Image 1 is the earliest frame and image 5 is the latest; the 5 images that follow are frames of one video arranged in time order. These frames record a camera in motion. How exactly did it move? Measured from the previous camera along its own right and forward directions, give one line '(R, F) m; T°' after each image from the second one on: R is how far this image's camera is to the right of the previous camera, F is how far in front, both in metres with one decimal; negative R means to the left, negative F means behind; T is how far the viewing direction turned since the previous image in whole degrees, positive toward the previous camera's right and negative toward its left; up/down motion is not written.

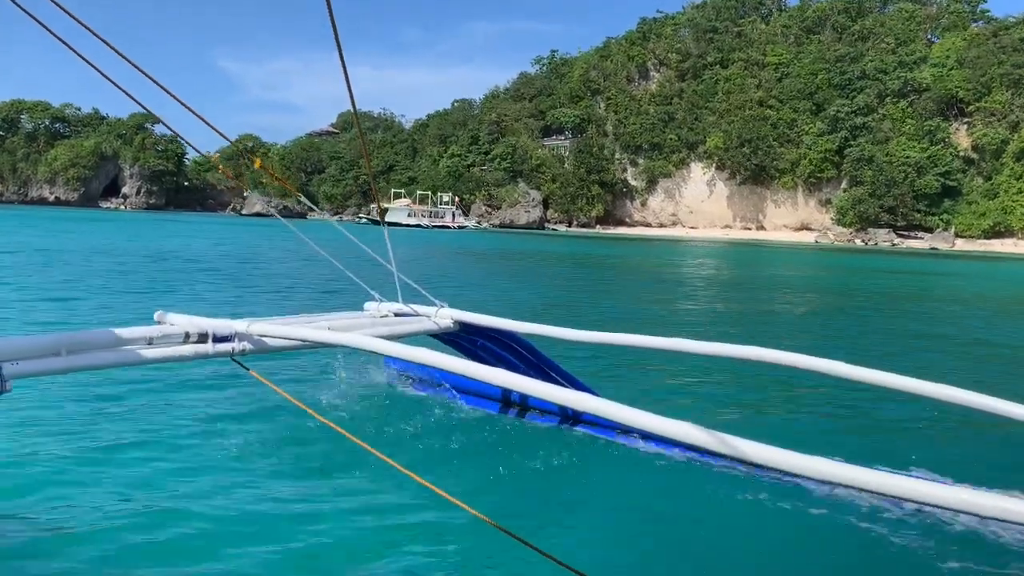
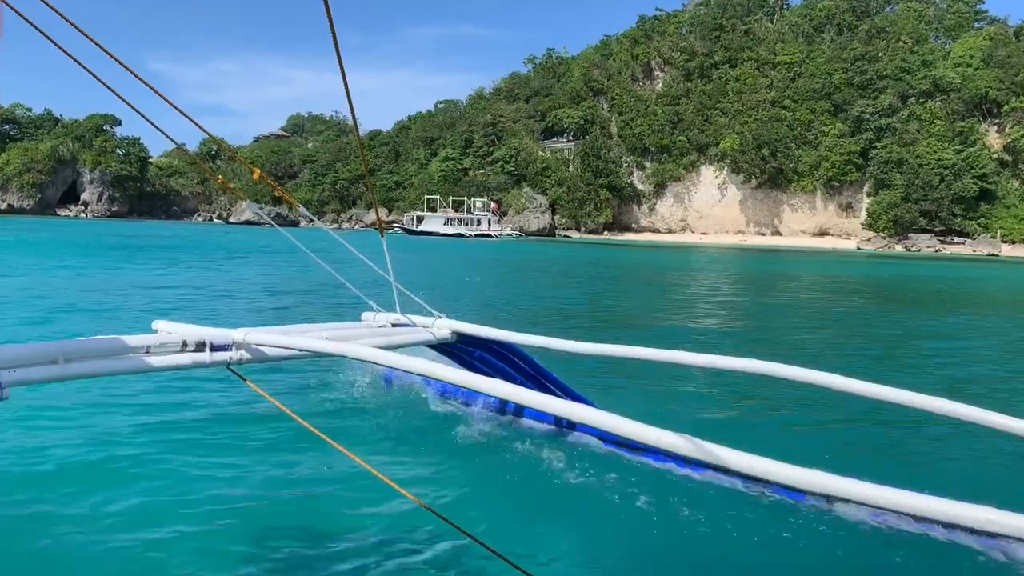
(-2.4, +2.1) m; +4°
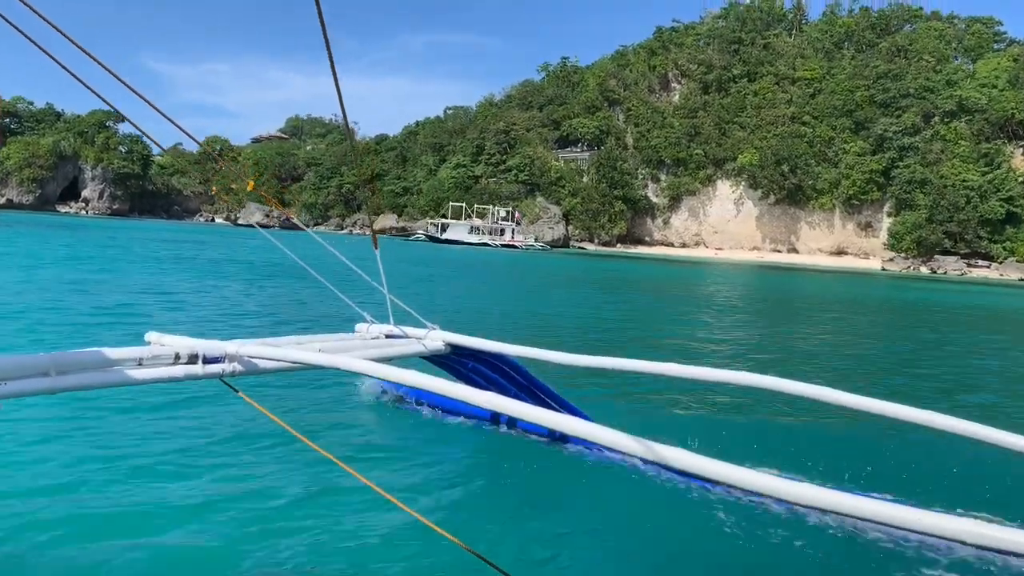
(-0.8, +0.7) m; 0°
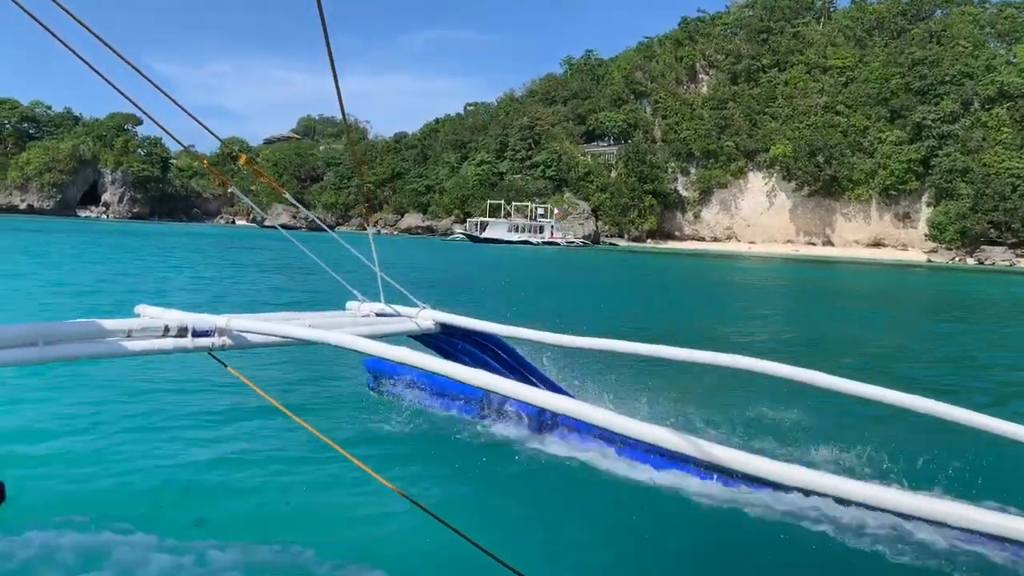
(-0.9, +0.5) m; -1°
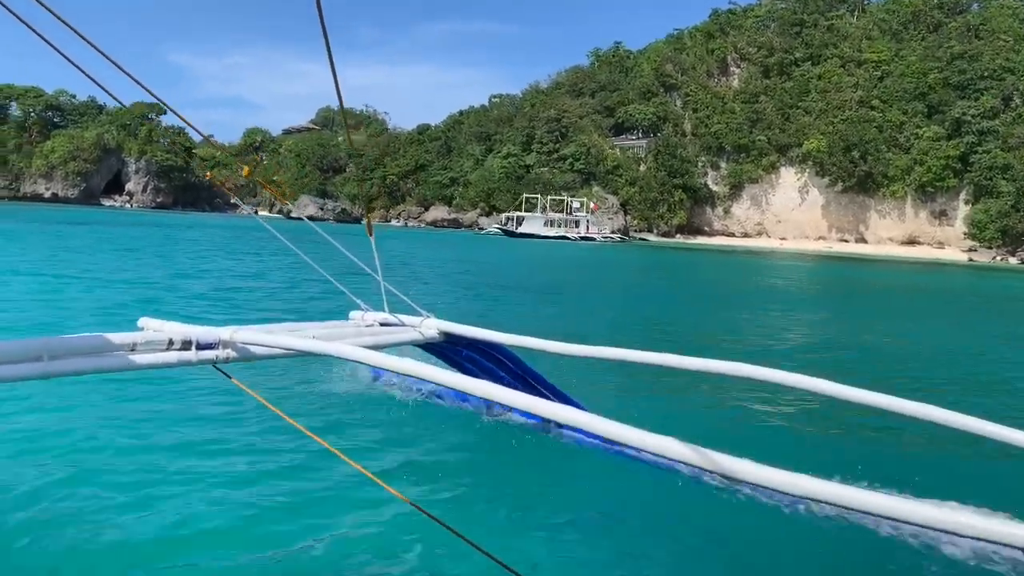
(-0.7, +0.3) m; -1°
